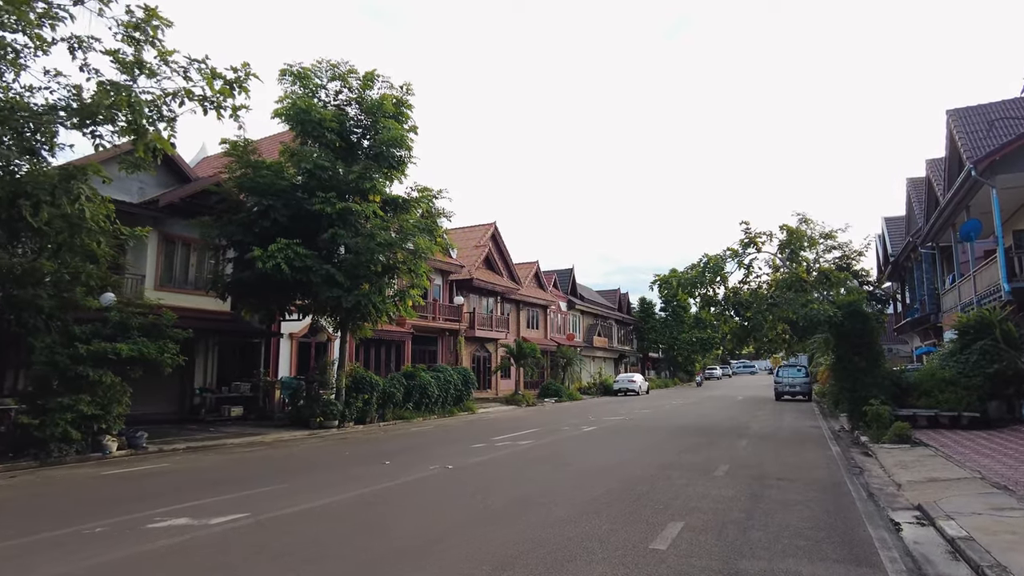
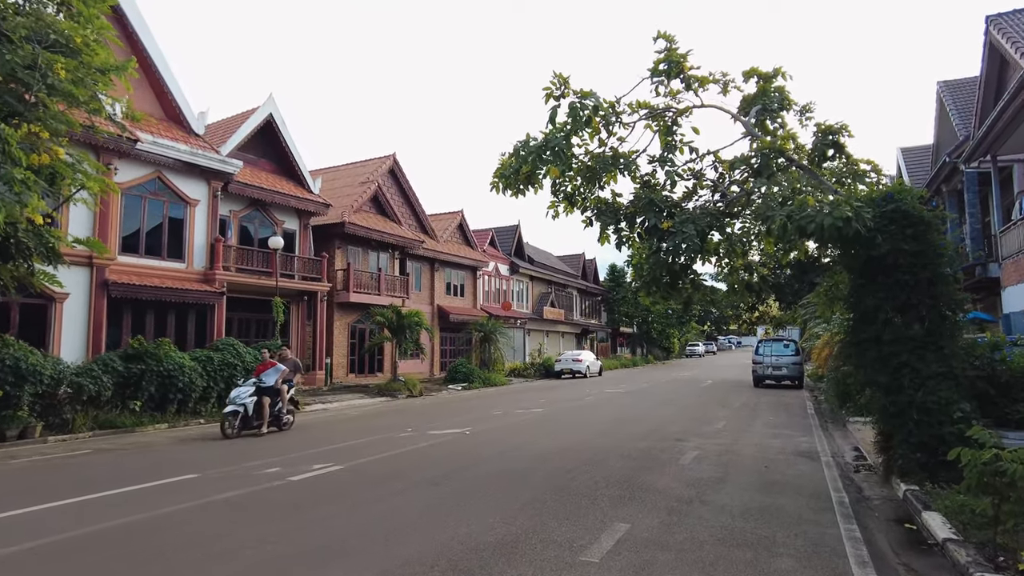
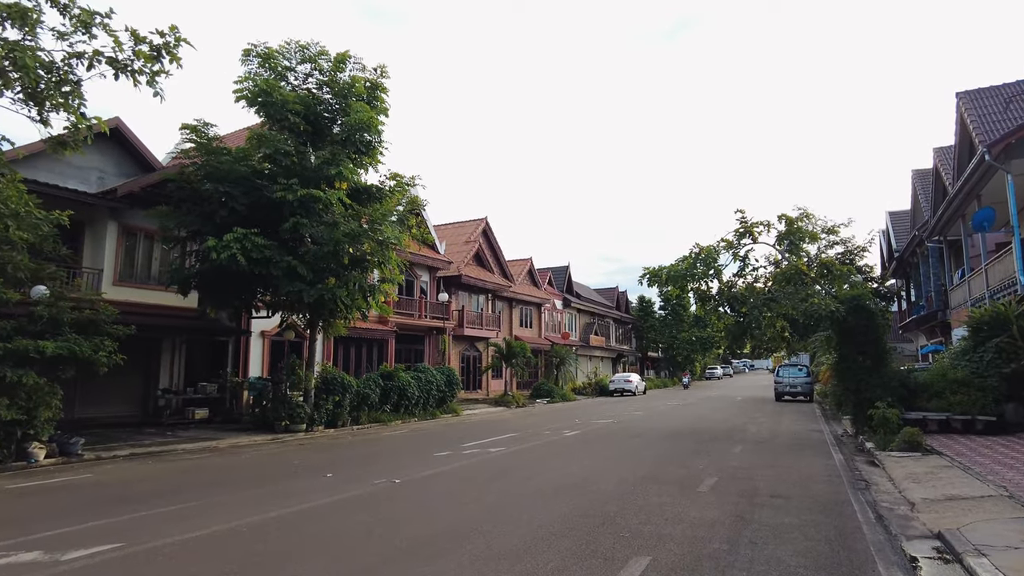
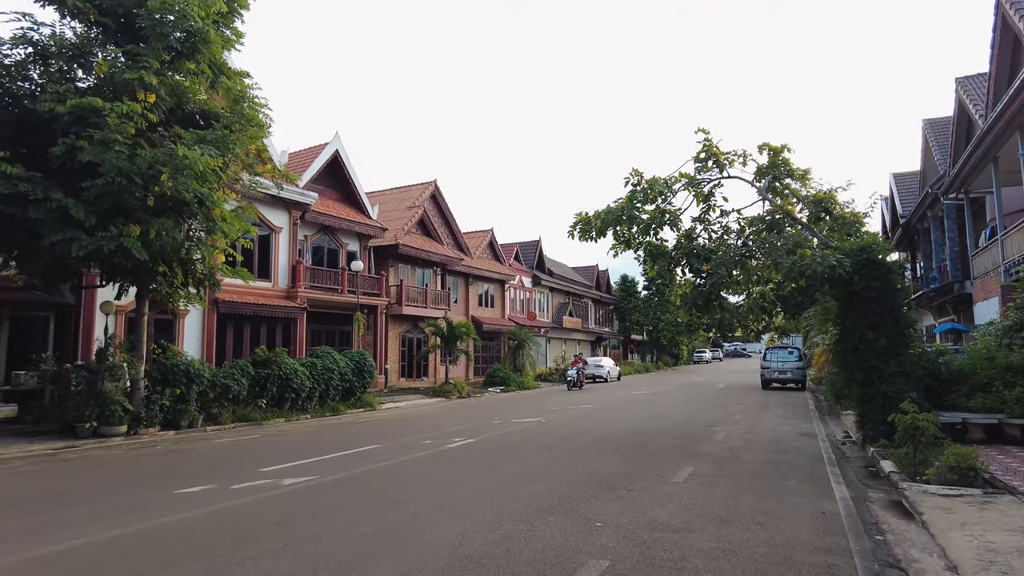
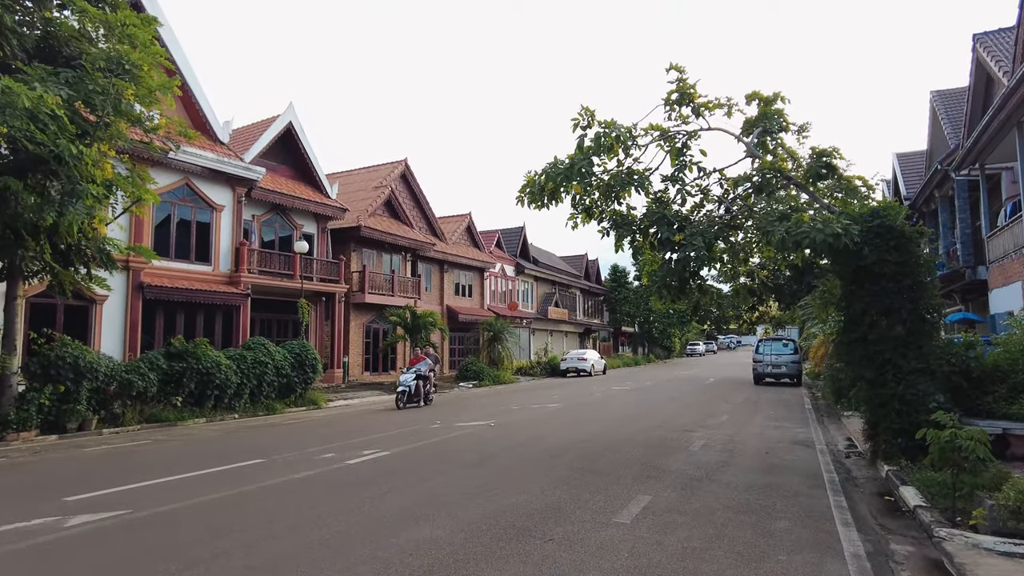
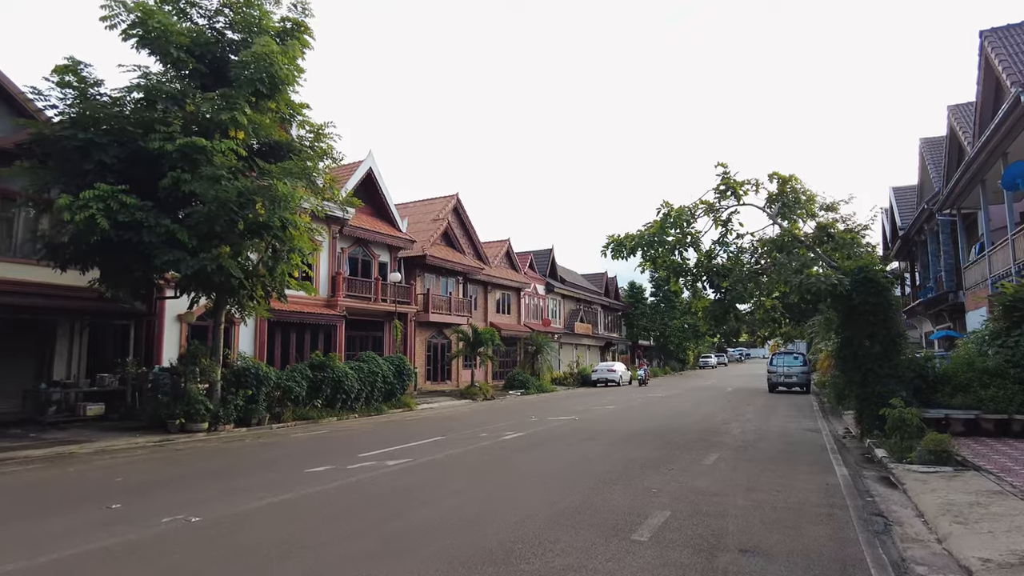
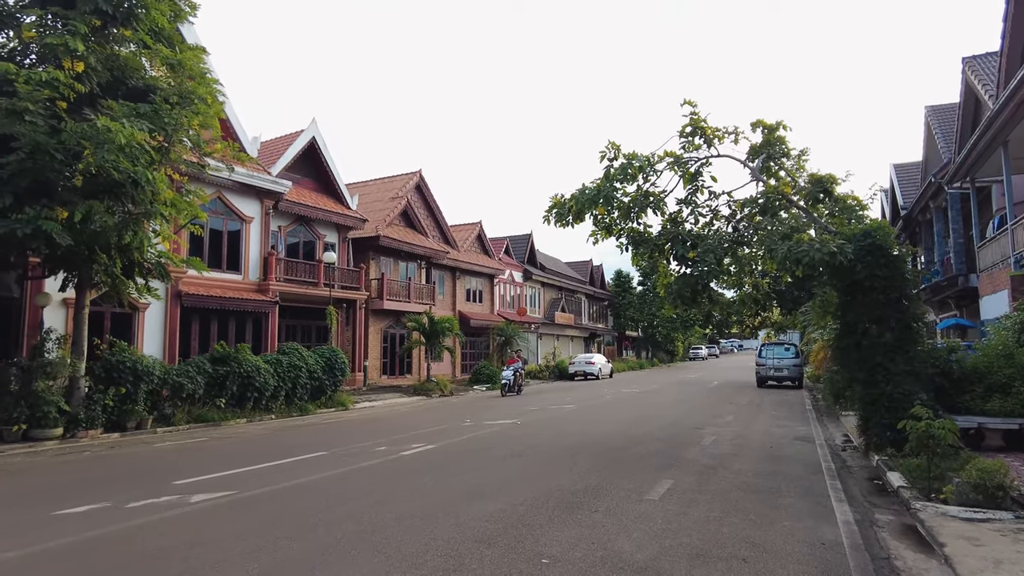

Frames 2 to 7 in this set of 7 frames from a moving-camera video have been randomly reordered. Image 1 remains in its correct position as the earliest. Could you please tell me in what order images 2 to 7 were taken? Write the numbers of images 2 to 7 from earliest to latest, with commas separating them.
3, 6, 4, 7, 5, 2
